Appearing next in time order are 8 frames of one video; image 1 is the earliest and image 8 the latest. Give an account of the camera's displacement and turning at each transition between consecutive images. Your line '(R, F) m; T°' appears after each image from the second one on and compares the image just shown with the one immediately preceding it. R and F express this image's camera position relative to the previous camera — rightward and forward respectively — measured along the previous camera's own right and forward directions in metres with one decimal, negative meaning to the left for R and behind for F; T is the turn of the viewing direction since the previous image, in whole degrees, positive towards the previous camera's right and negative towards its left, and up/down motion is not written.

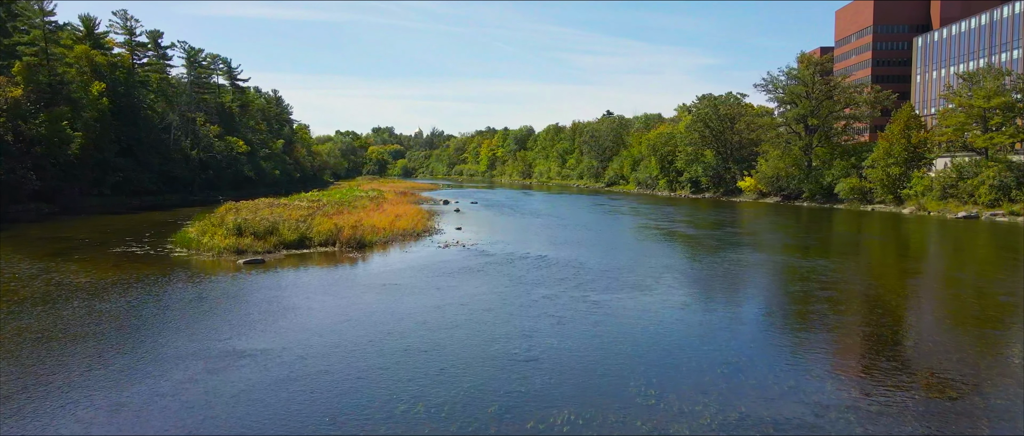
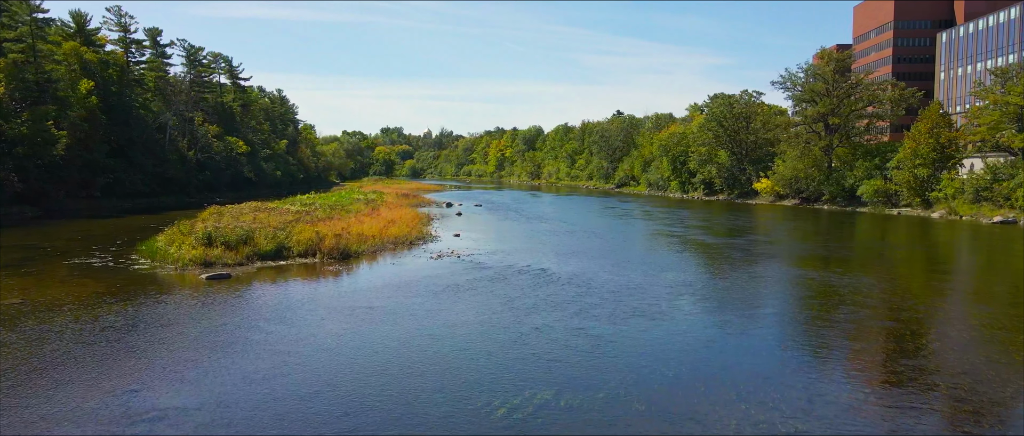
(+0.4, +2.6) m; -1°
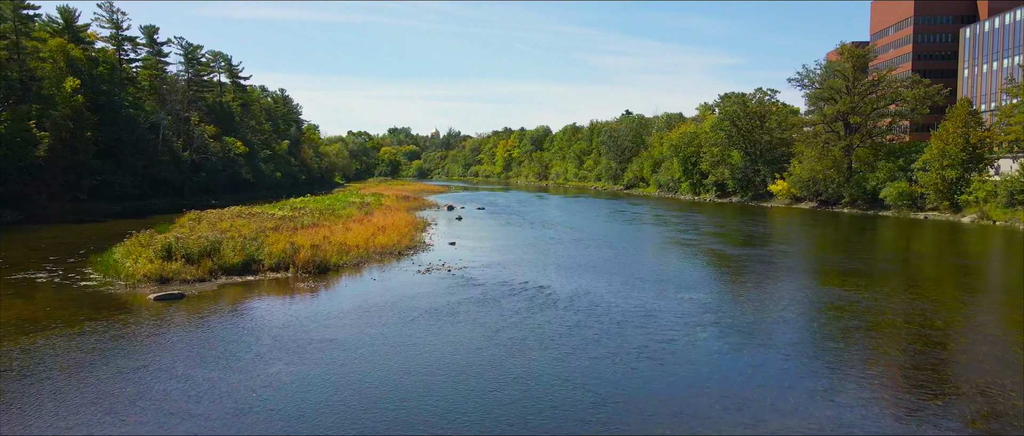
(+0.4, +2.6) m; -1°
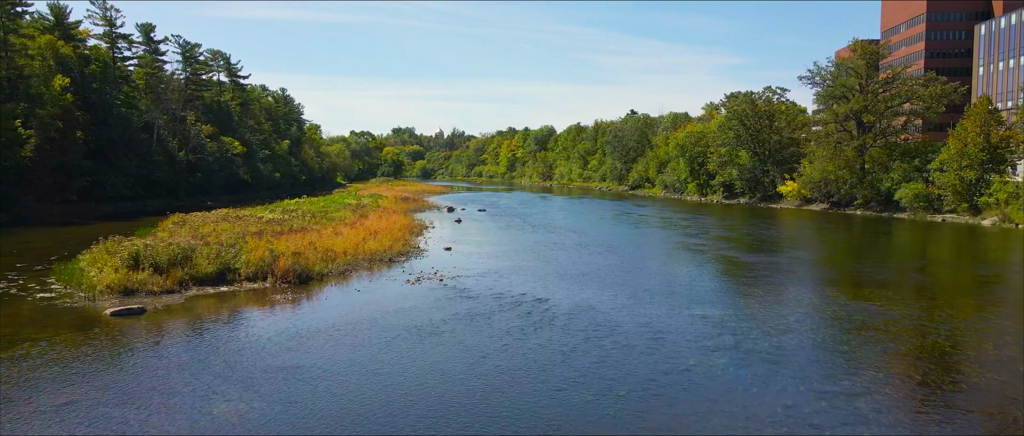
(+0.3, +1.7) m; 0°
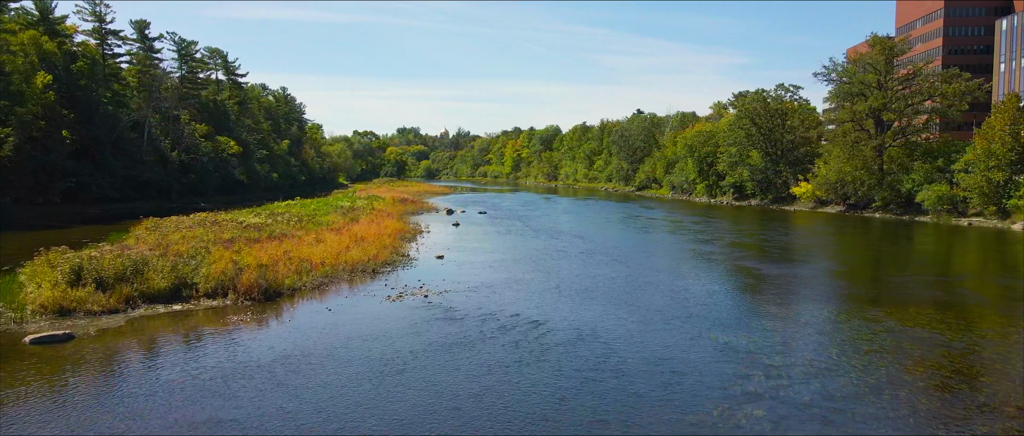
(+0.4, +2.3) m; -1°
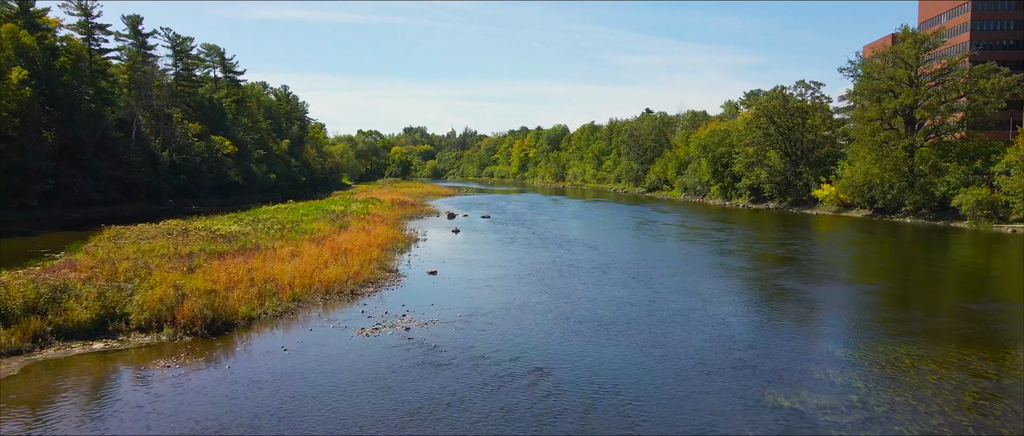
(+0.2, +3.2) m; -1°
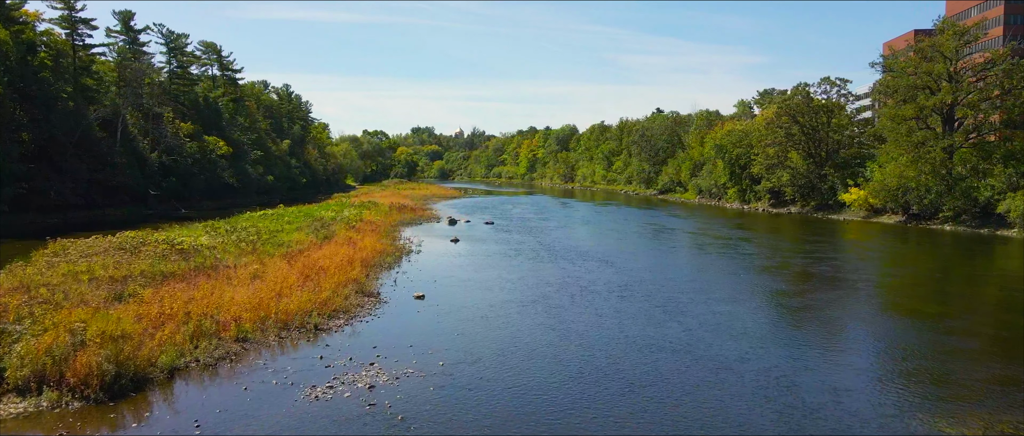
(+0.3, +3.5) m; -1°
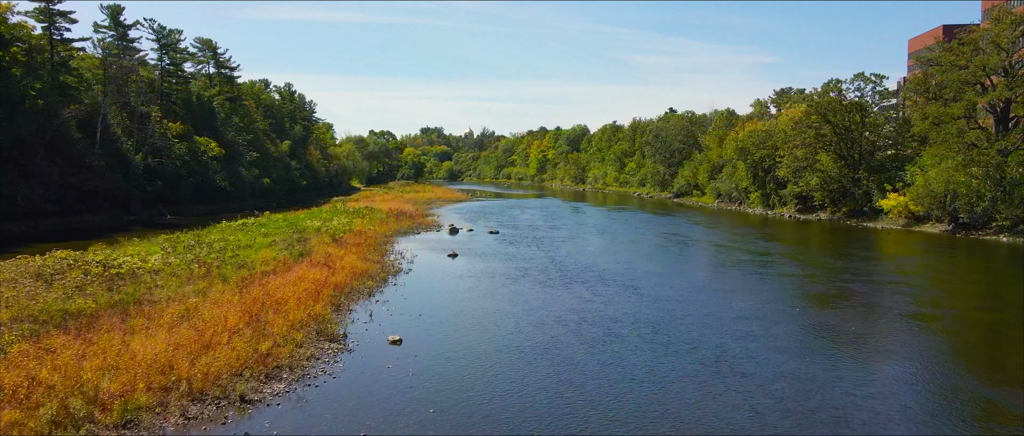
(+0.2, +4.2) m; -1°
